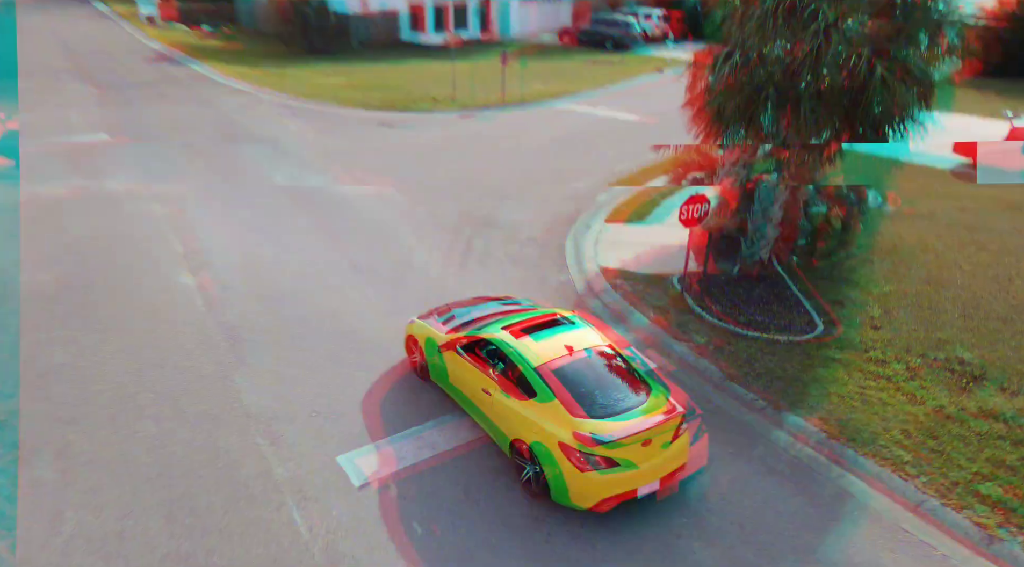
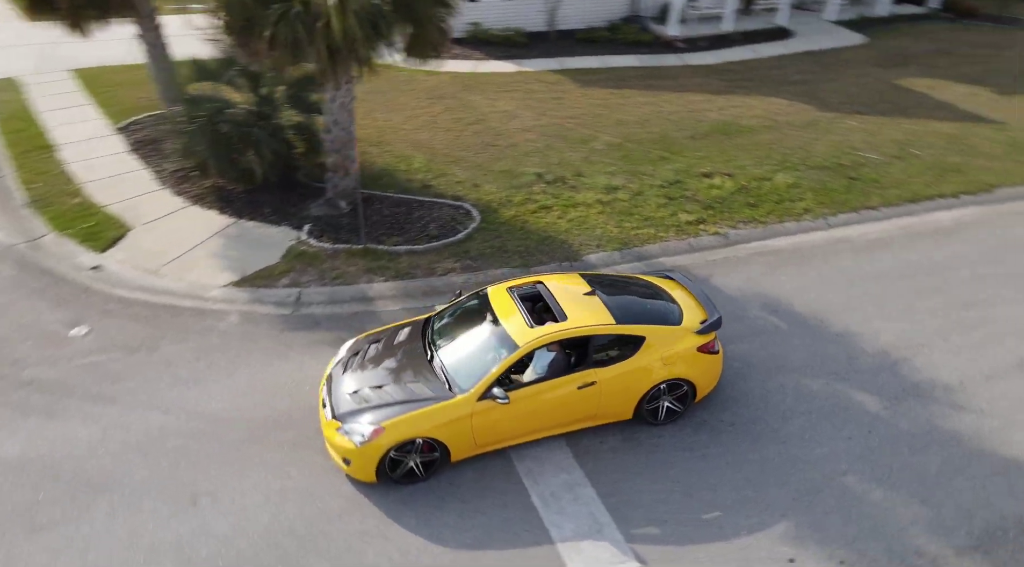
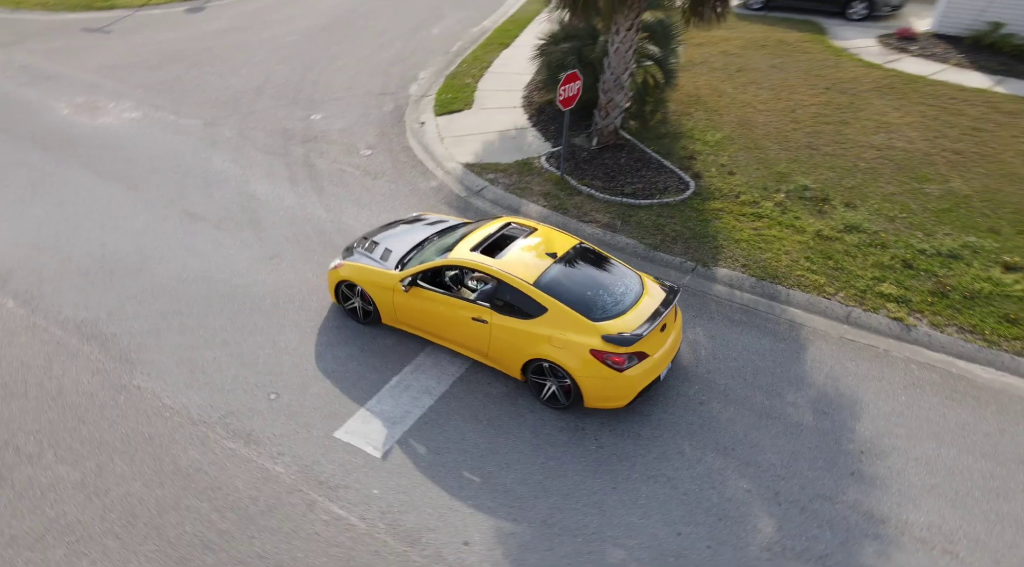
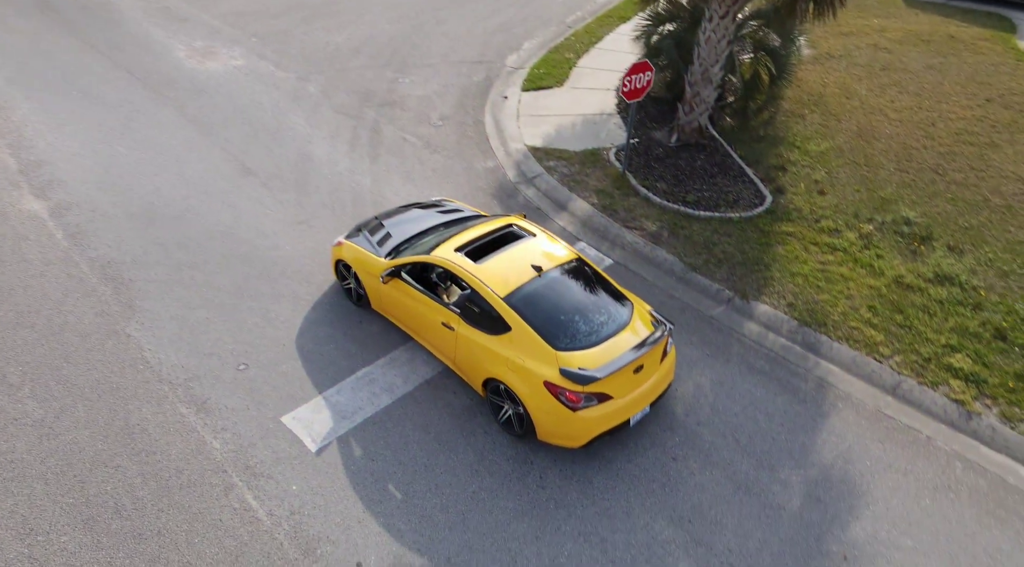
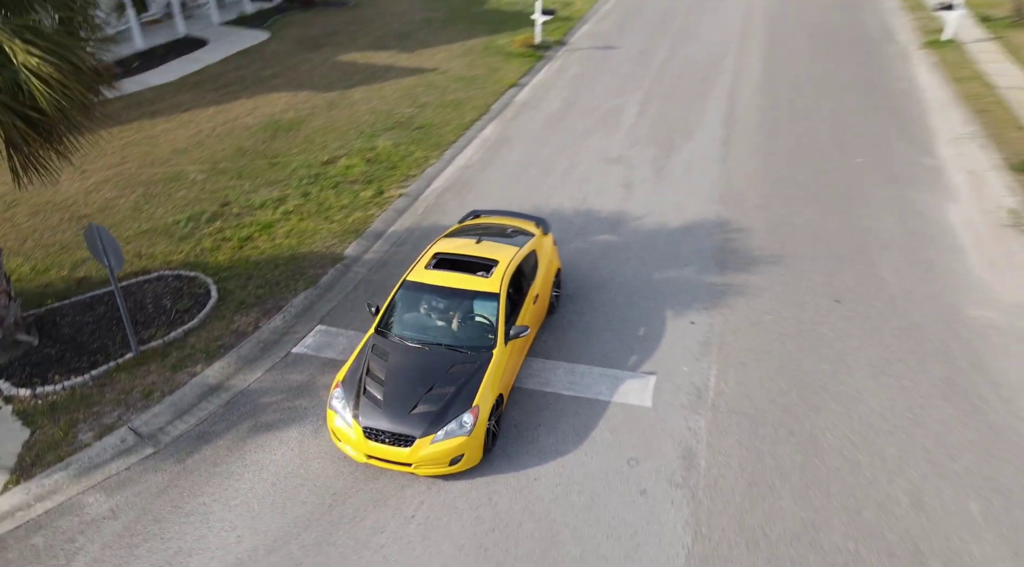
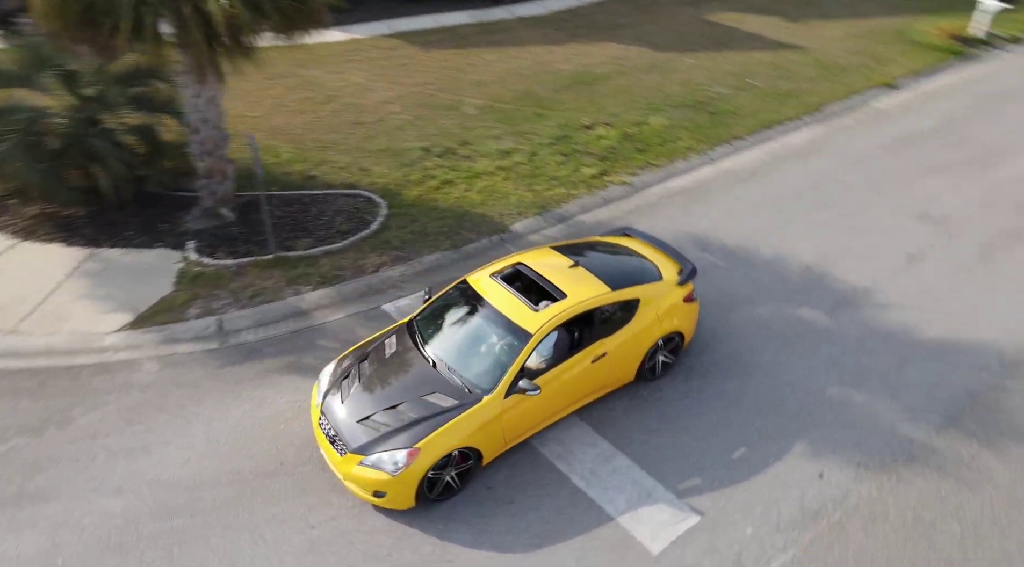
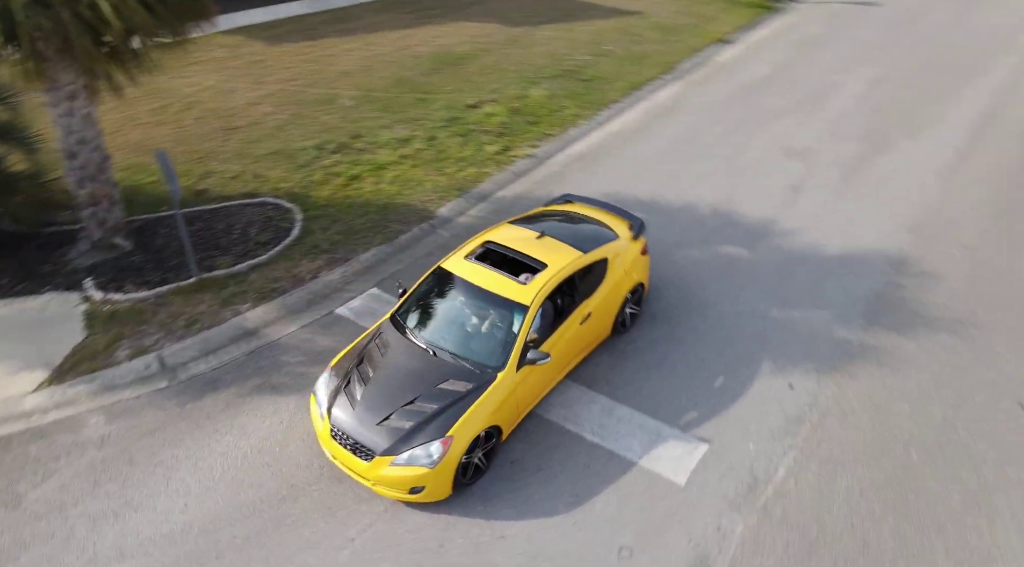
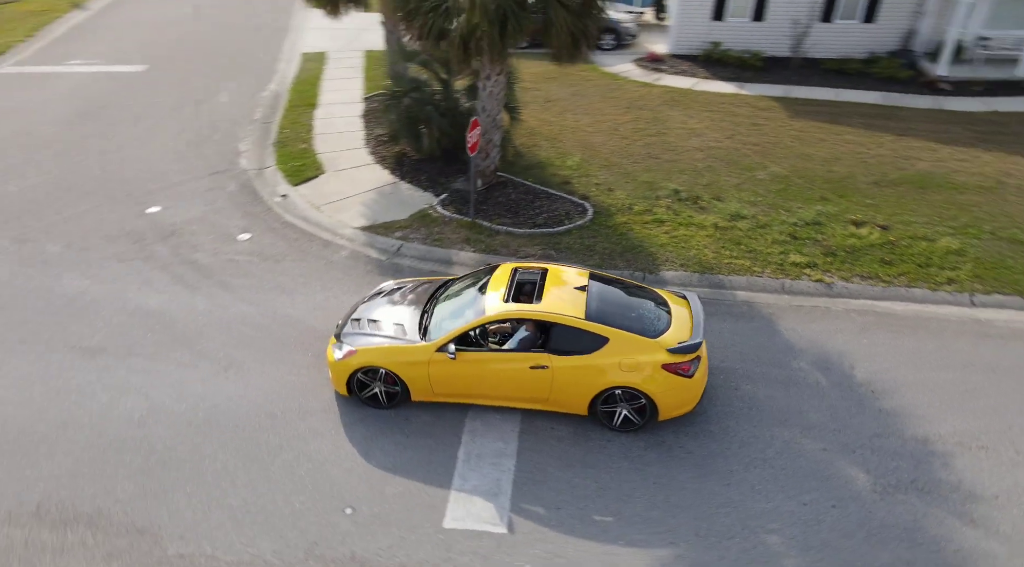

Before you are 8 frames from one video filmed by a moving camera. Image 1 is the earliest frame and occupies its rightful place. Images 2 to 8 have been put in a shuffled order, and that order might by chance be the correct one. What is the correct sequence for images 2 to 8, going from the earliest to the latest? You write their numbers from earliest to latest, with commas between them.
4, 3, 8, 2, 6, 7, 5
